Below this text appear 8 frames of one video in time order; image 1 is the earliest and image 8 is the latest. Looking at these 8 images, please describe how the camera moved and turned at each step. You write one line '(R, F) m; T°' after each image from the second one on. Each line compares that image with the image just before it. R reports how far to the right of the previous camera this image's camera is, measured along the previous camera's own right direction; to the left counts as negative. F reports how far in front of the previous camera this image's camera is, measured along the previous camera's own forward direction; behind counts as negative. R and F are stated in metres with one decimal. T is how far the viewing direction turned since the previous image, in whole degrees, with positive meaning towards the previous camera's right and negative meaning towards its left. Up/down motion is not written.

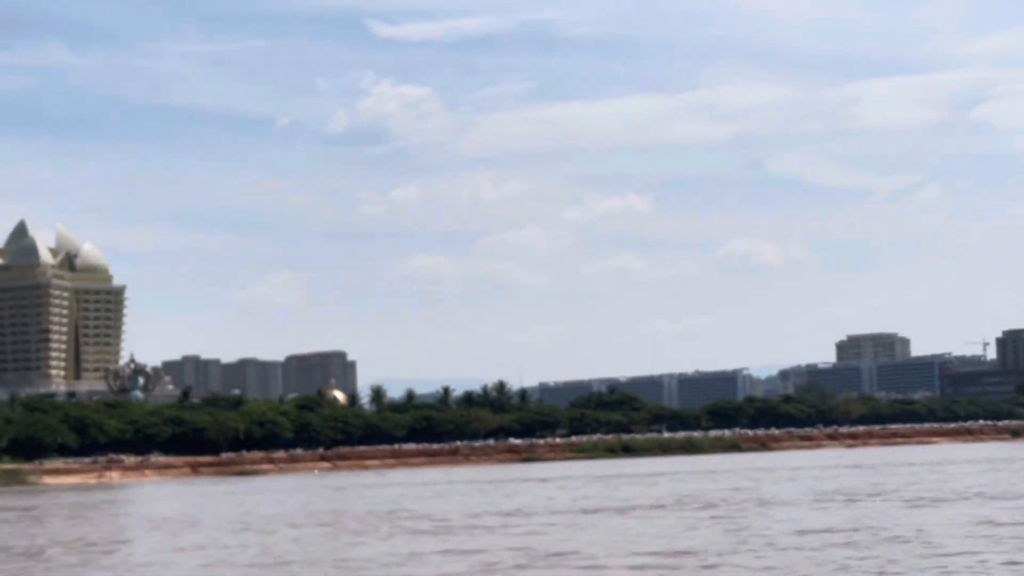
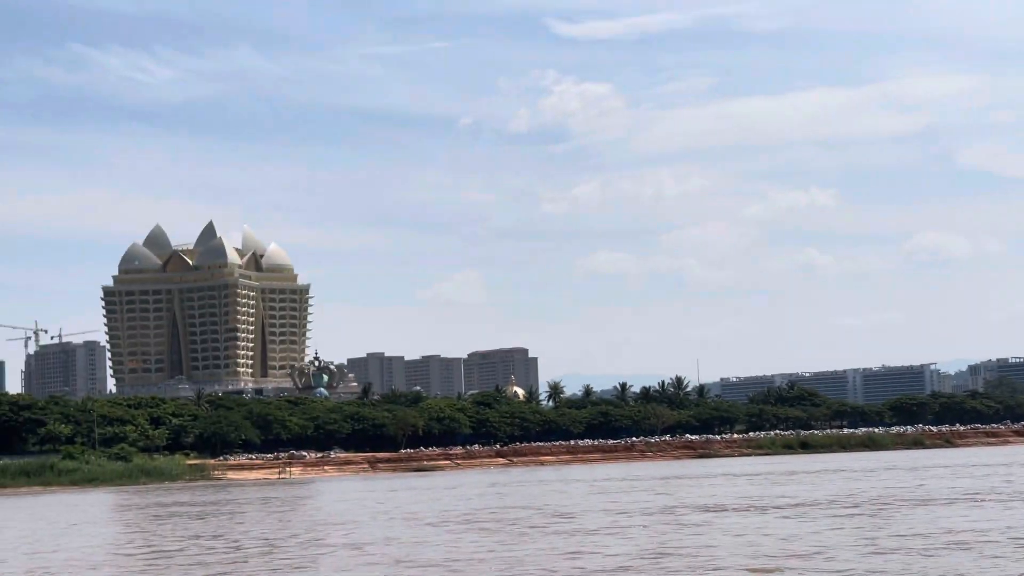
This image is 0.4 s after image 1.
(+0.8, -0.3) m; -6°
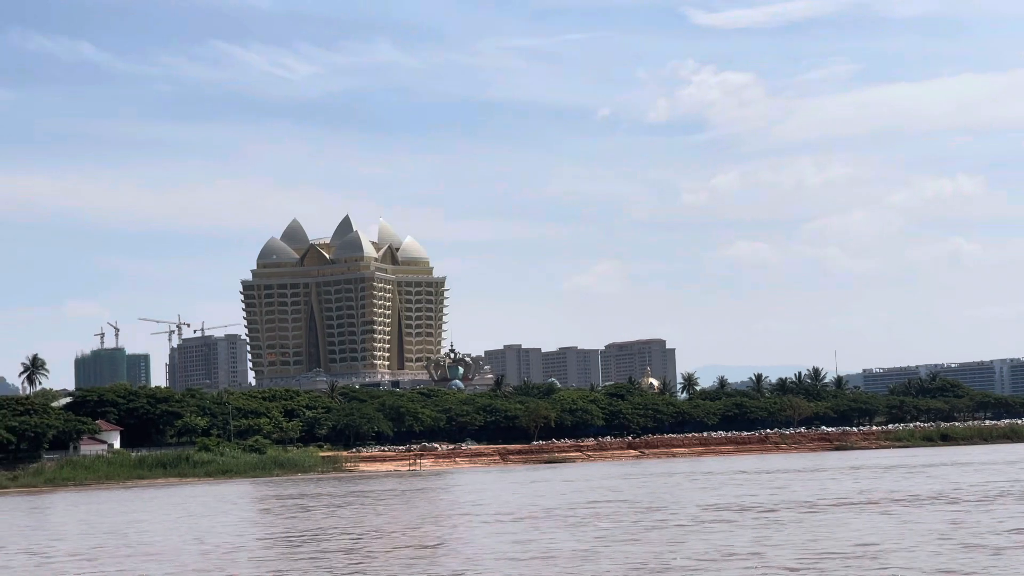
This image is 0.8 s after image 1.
(+0.7, +0.7) m; -4°
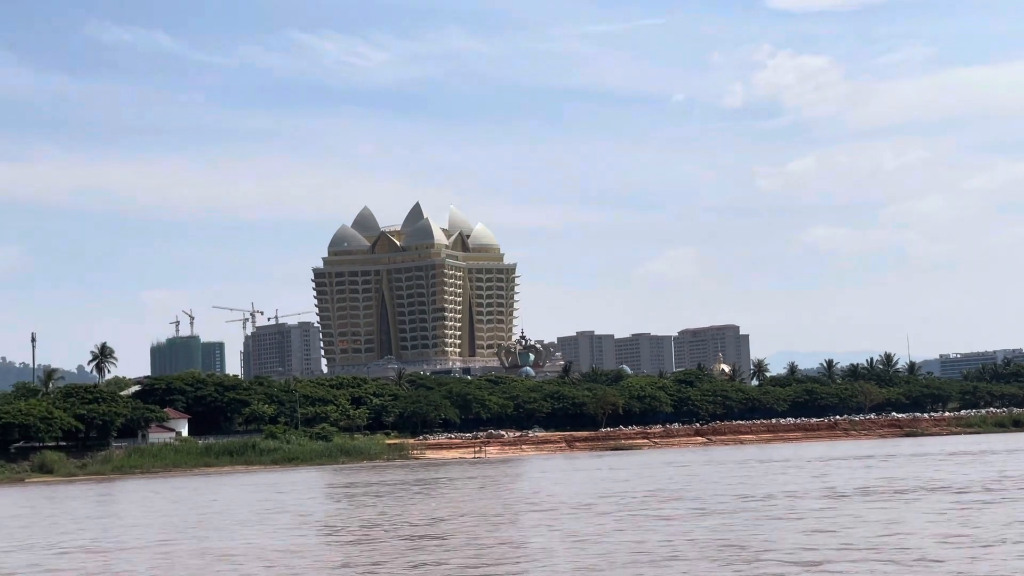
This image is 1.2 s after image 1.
(+0.7, +0.4) m; -2°
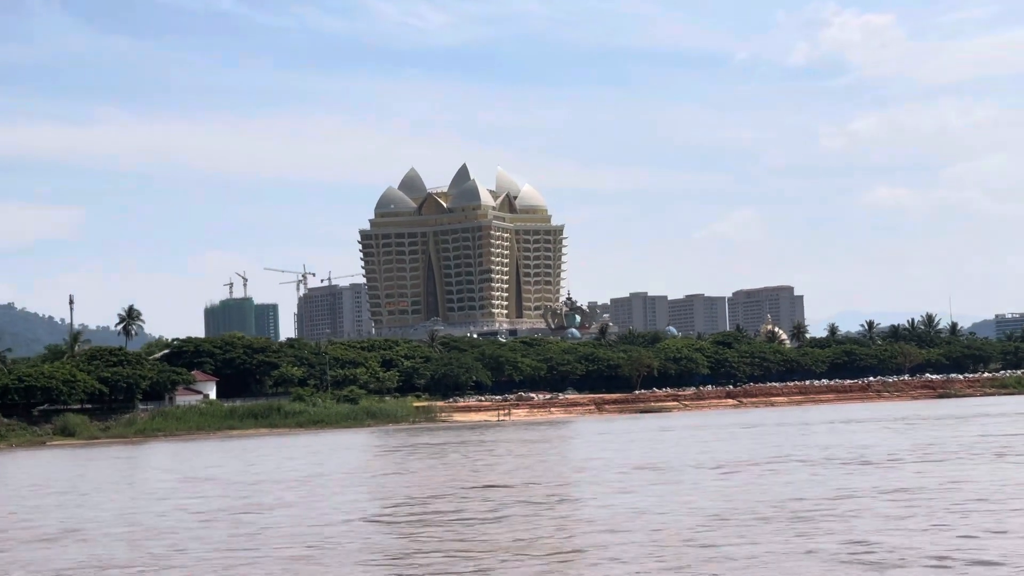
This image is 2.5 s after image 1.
(+2.6, +1.1) m; -2°
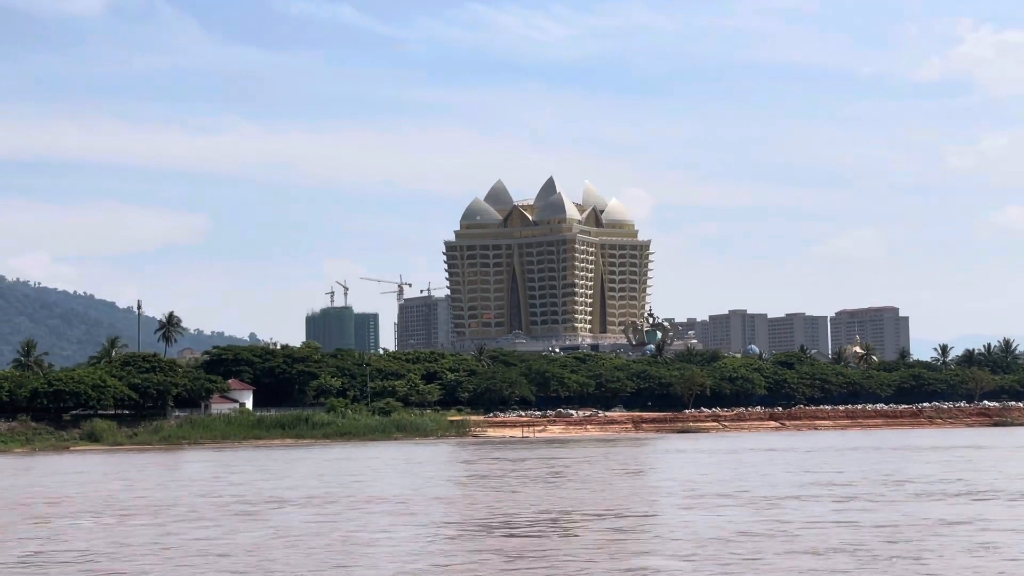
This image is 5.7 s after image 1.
(+6.3, +1.9) m; -4°
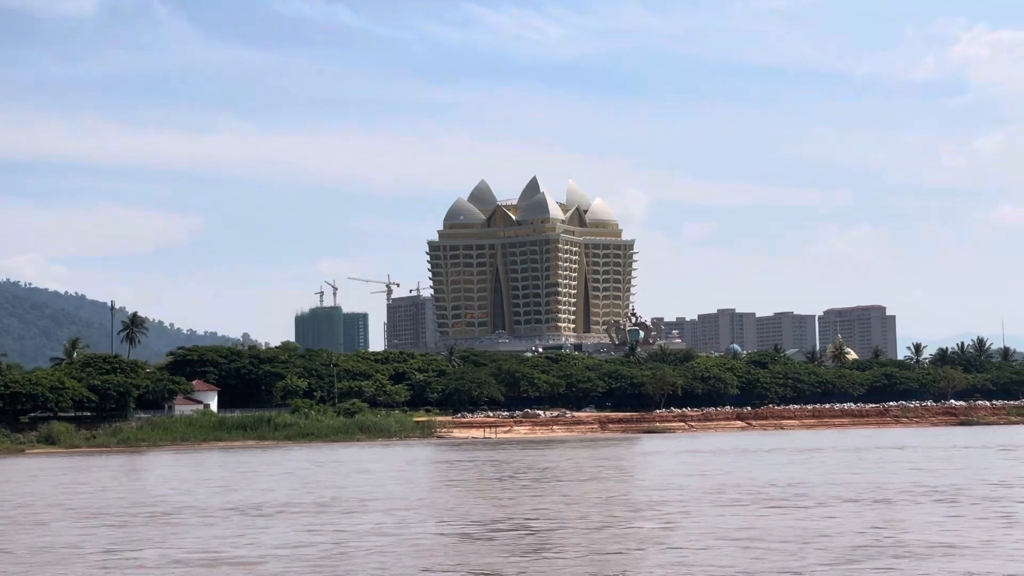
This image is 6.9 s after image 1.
(+2.4, +0.7) m; 0°
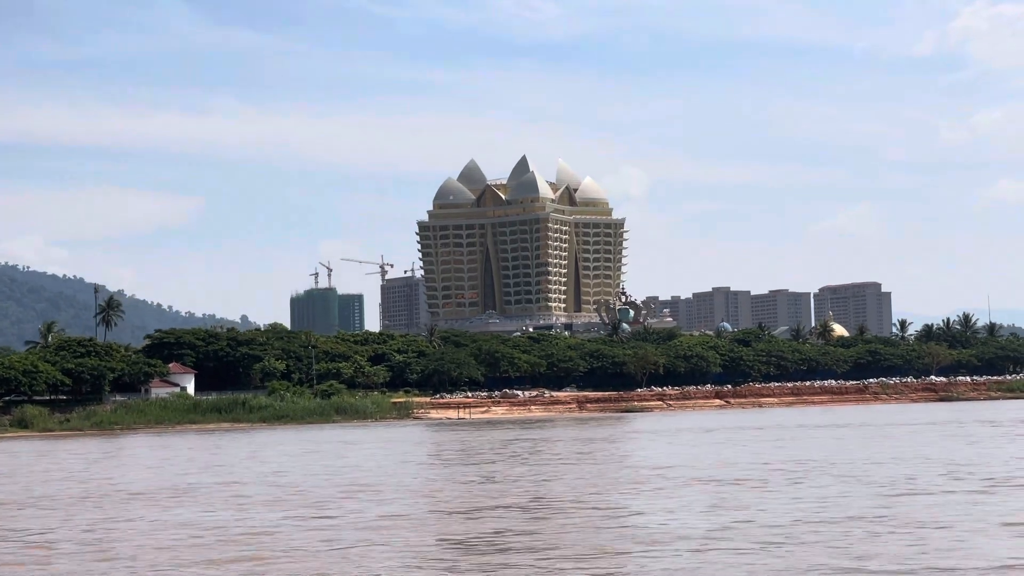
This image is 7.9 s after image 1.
(+1.8, +0.6) m; 0°
